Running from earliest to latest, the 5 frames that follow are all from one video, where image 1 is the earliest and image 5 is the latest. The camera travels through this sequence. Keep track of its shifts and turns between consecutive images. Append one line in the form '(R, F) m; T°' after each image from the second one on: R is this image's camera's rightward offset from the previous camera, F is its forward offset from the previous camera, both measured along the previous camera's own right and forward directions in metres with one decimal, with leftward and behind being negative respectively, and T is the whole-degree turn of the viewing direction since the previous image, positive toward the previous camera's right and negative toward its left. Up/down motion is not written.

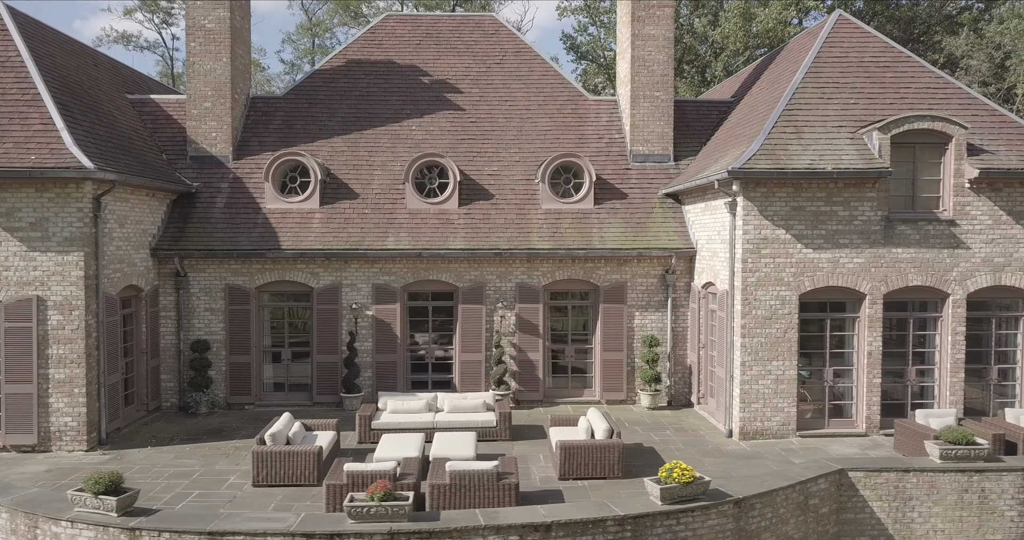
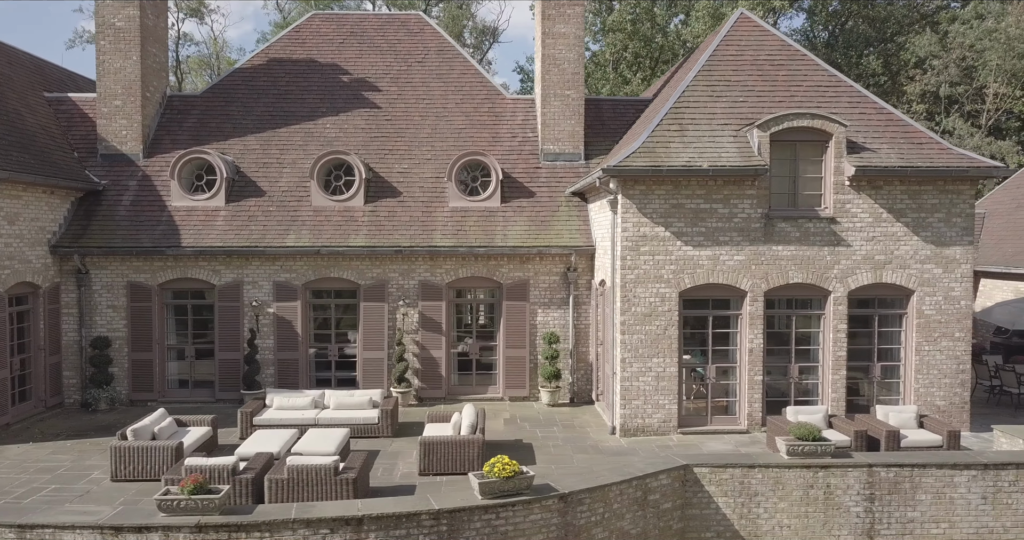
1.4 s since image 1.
(+1.6, 0.0) m; 0°
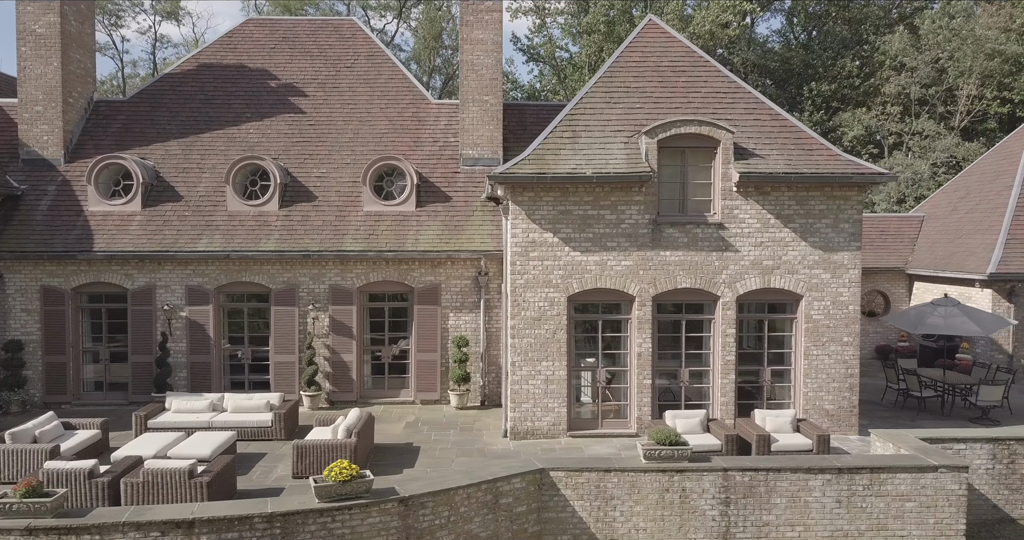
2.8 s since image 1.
(+1.5, -0.1) m; 0°
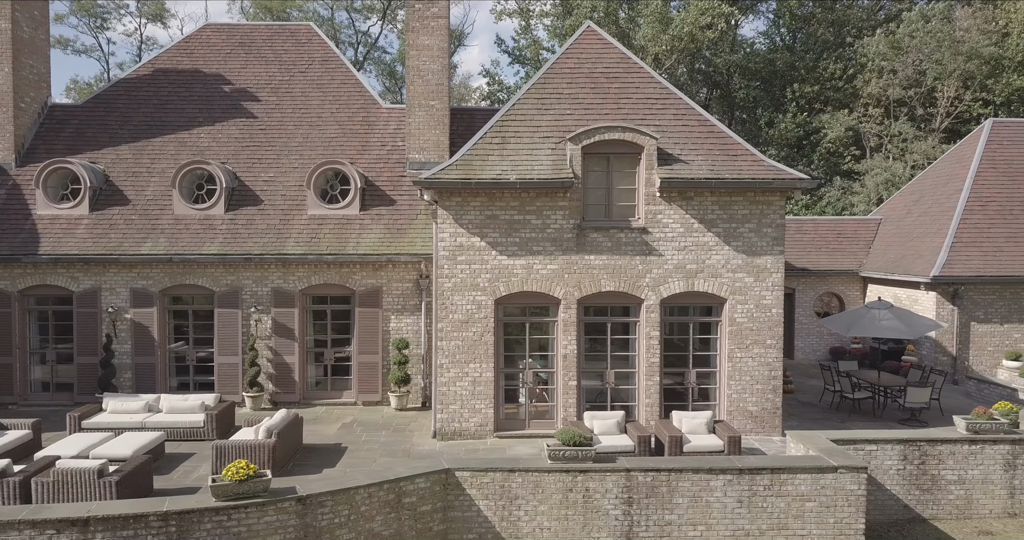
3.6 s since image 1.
(+1.0, -0.2) m; 0°
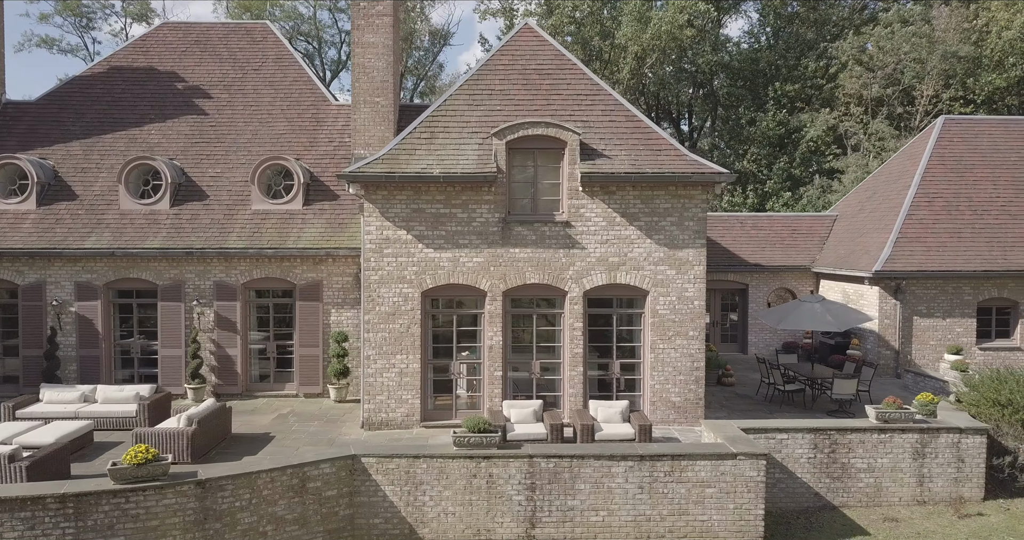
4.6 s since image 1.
(+1.1, -0.2) m; 0°
